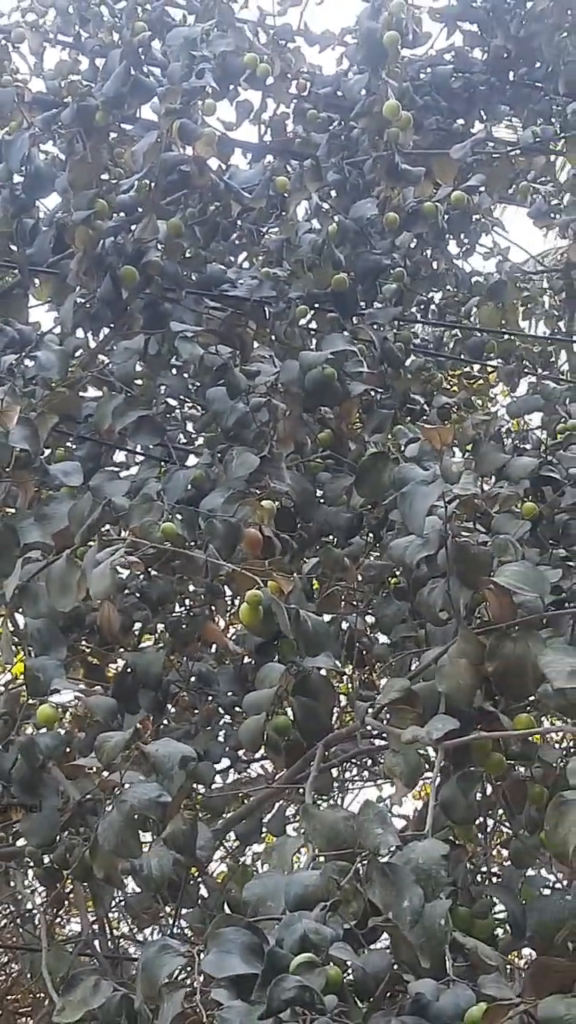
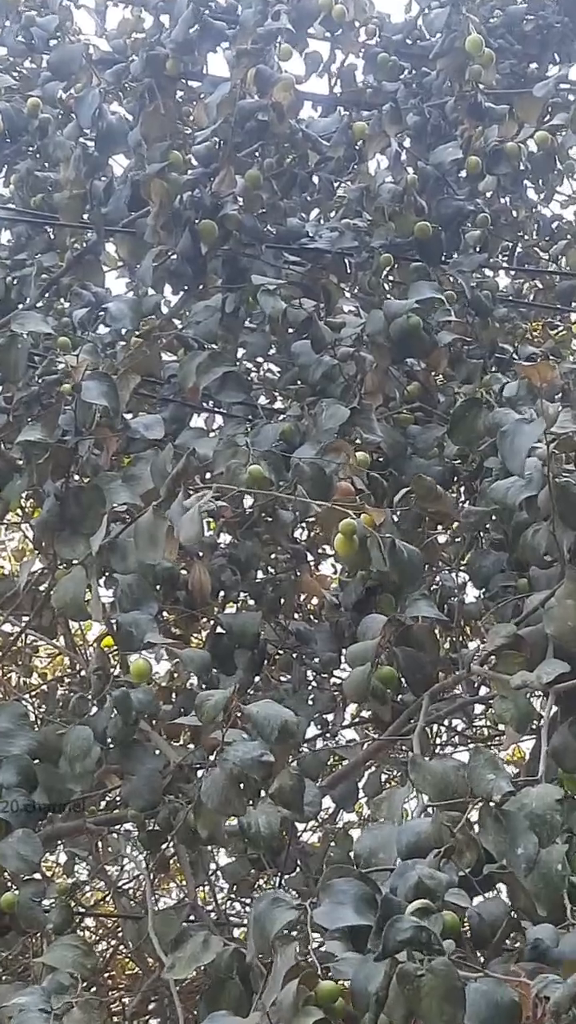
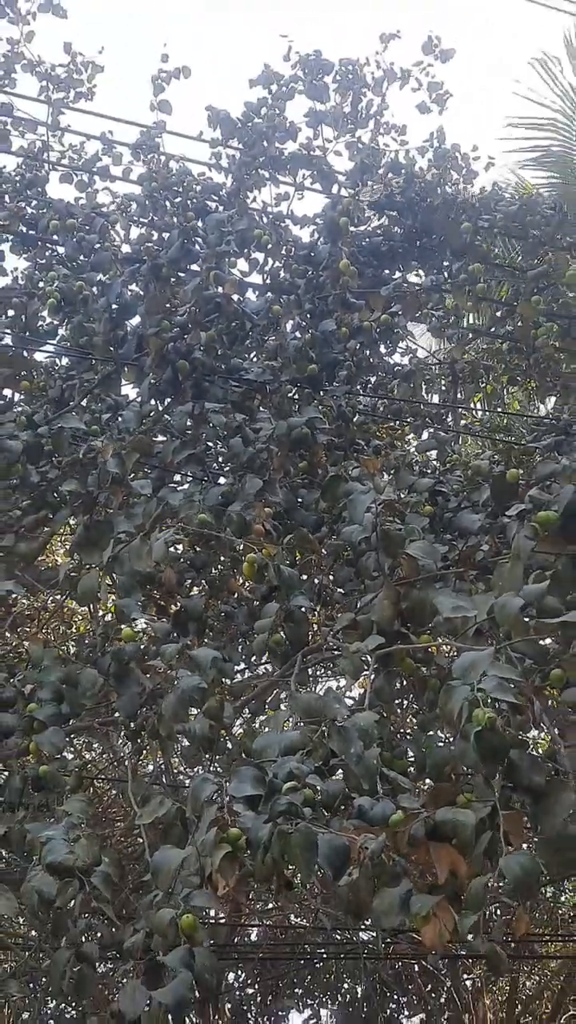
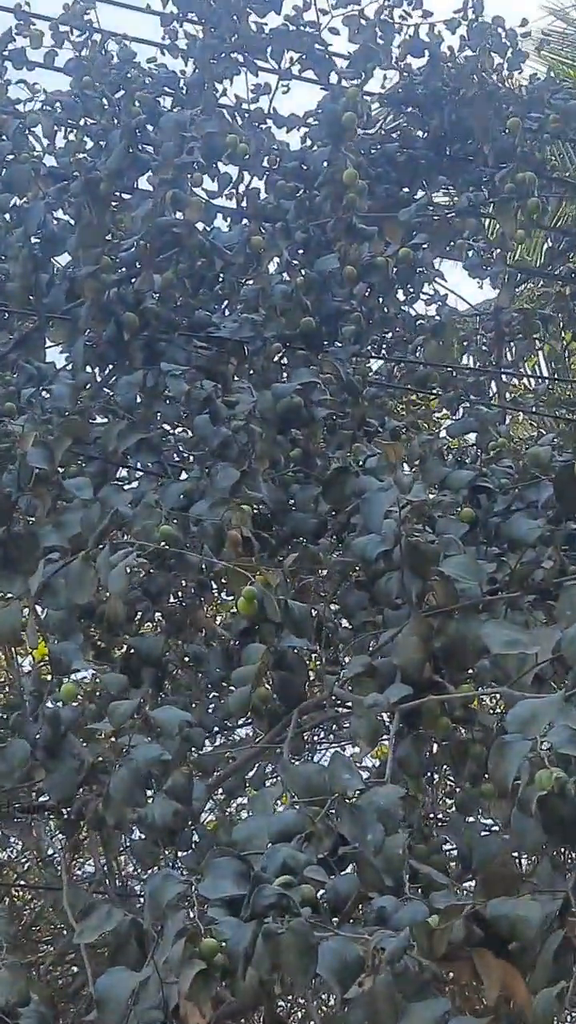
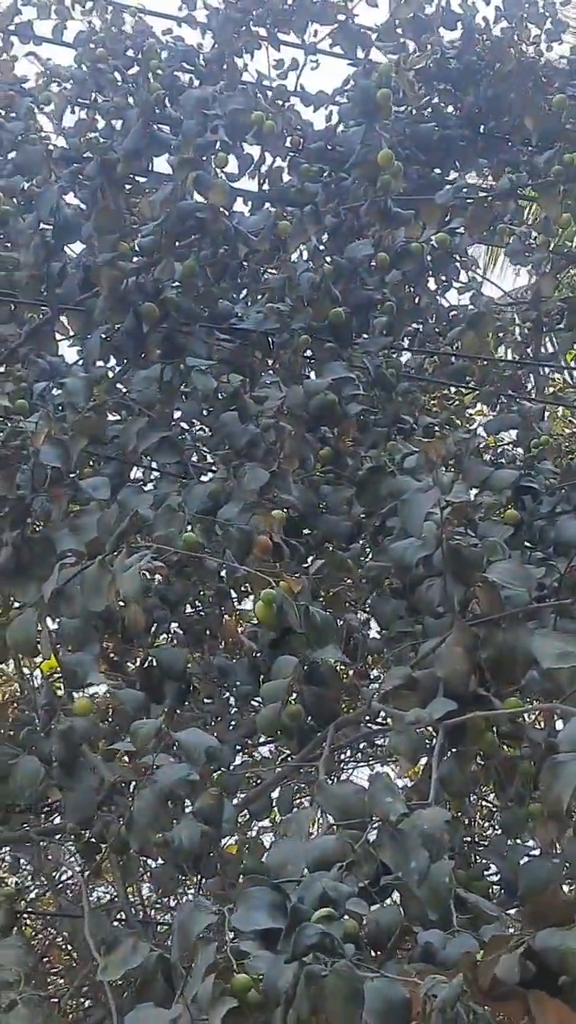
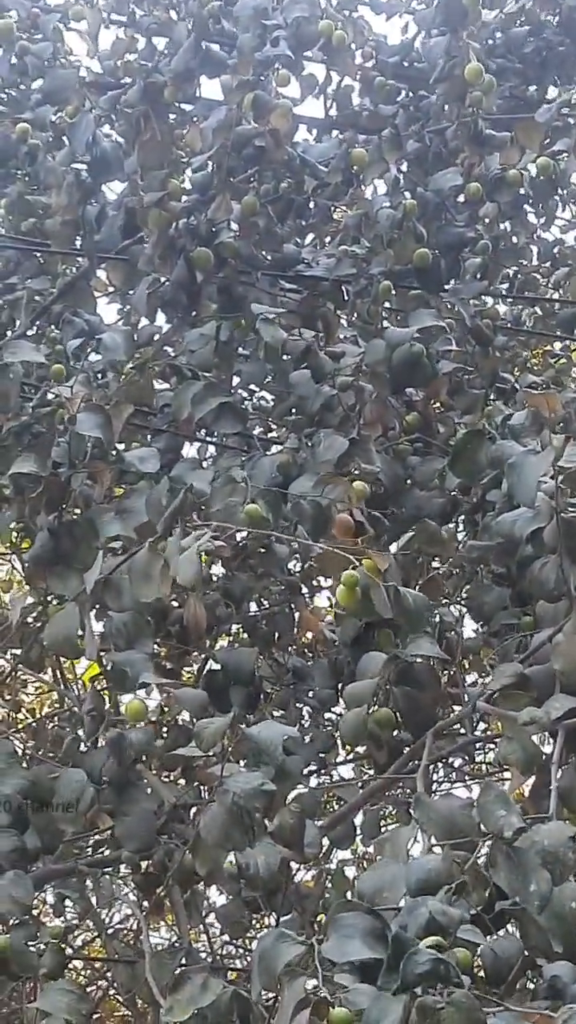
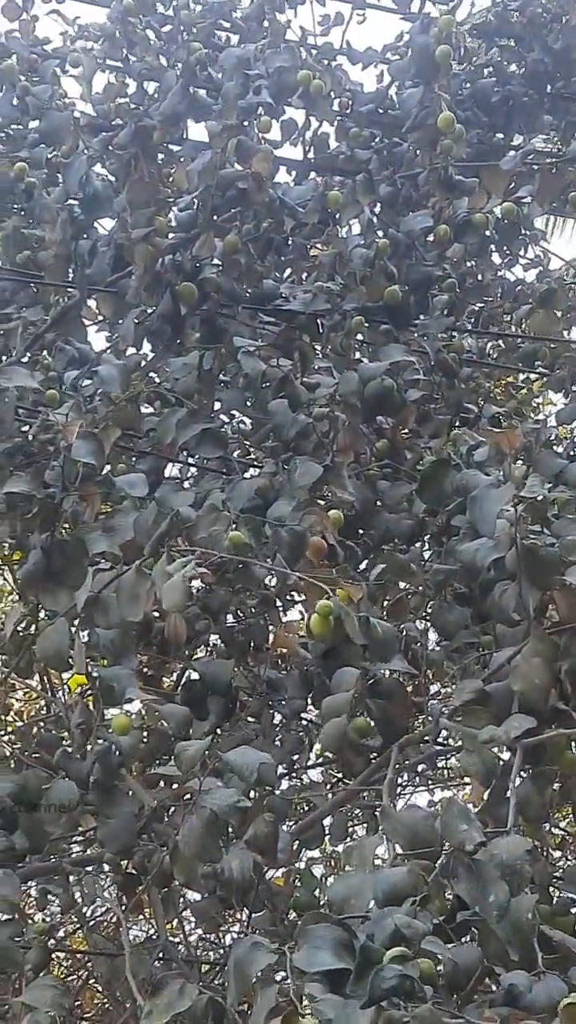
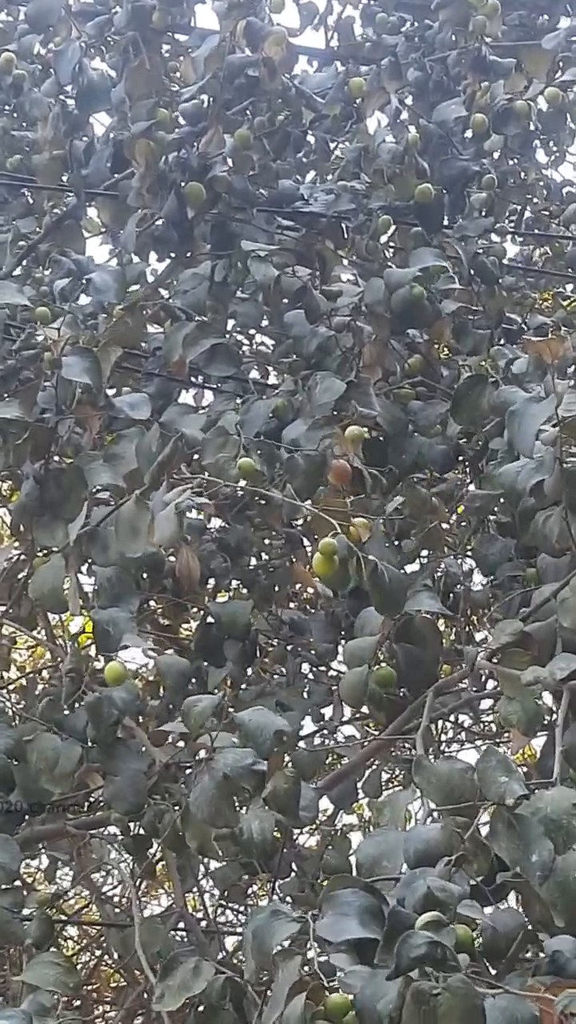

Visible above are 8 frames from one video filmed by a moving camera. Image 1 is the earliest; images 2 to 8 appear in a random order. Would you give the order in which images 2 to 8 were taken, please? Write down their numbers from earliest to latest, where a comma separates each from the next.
3, 4, 5, 7, 6, 2, 8
